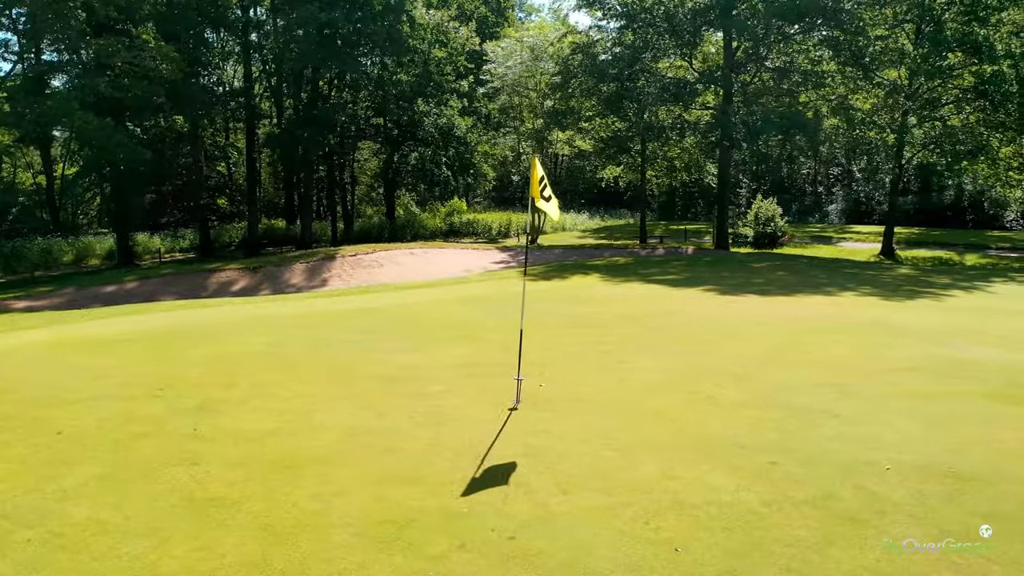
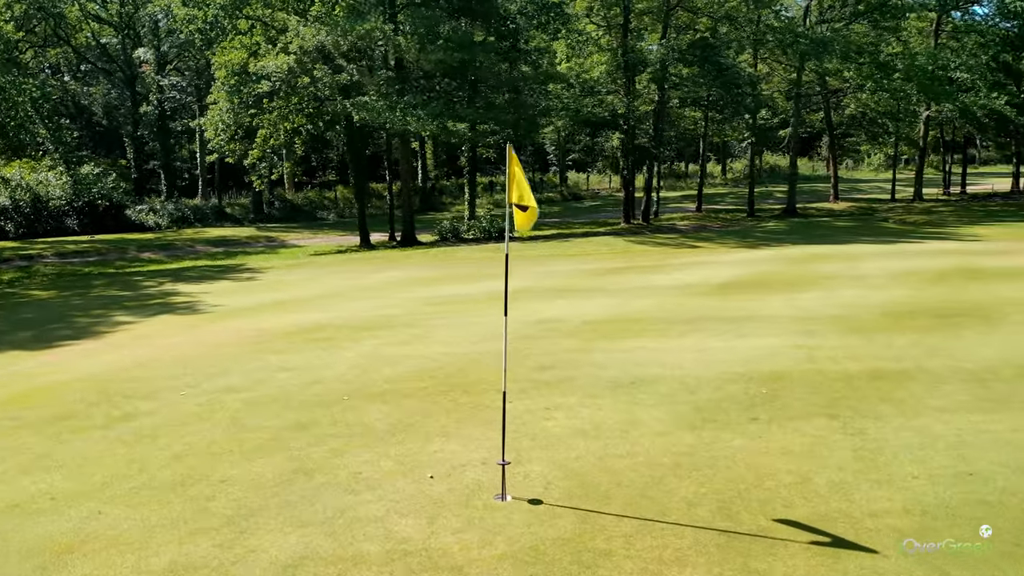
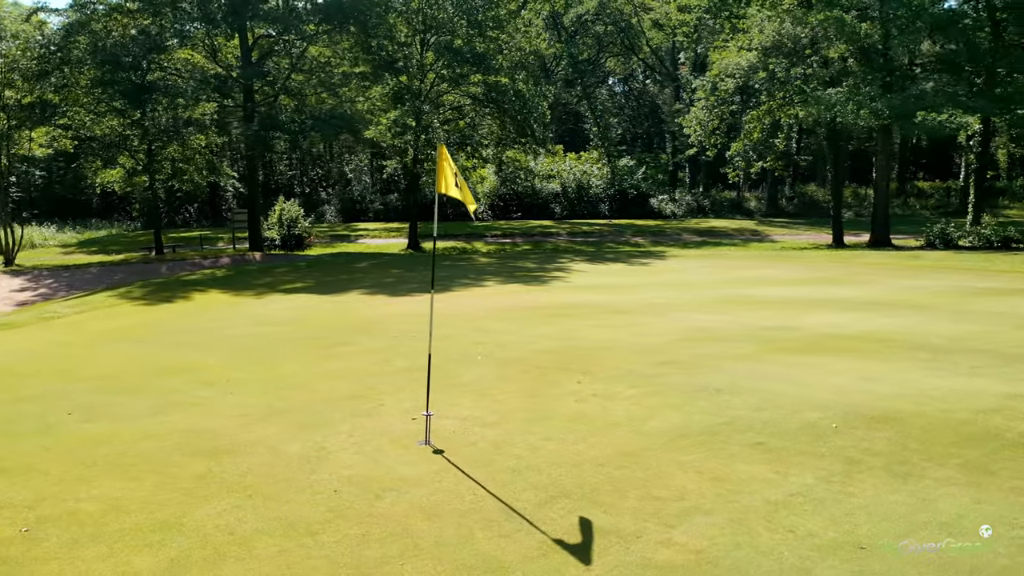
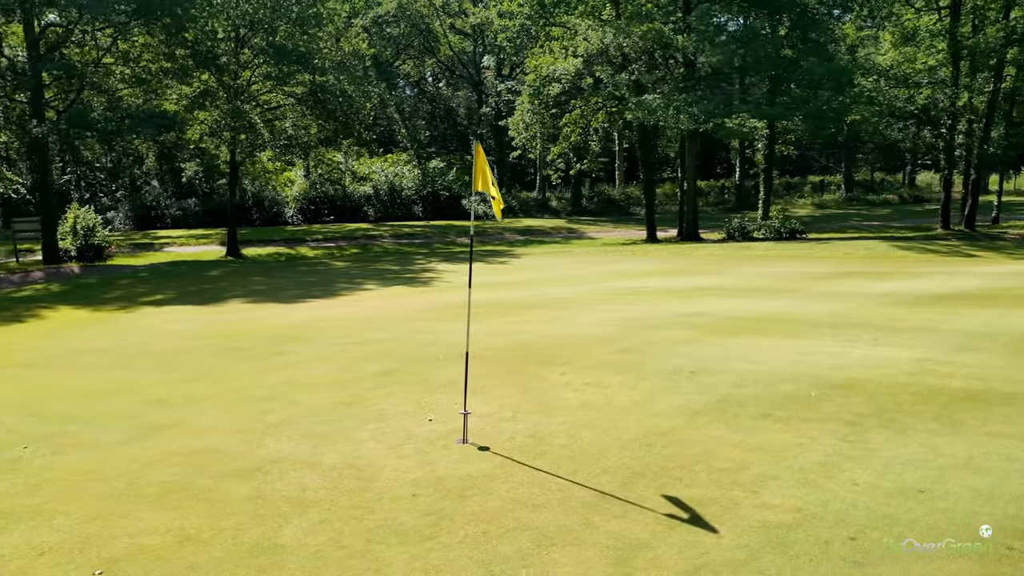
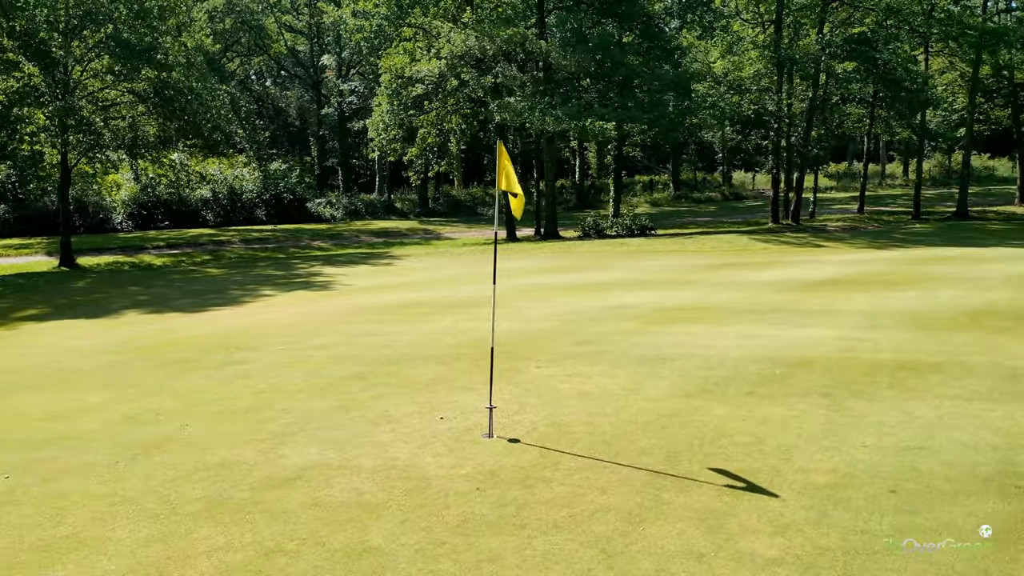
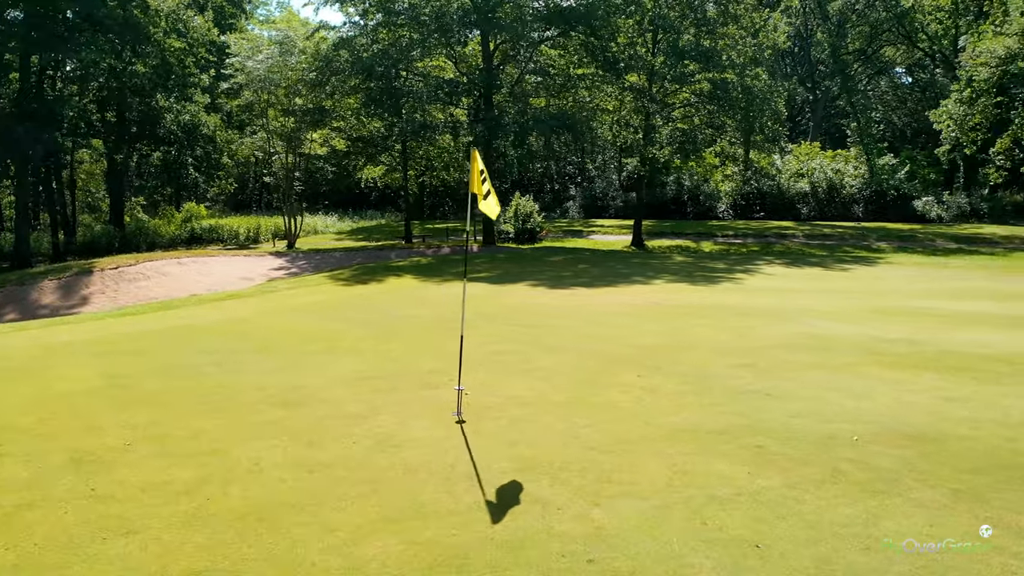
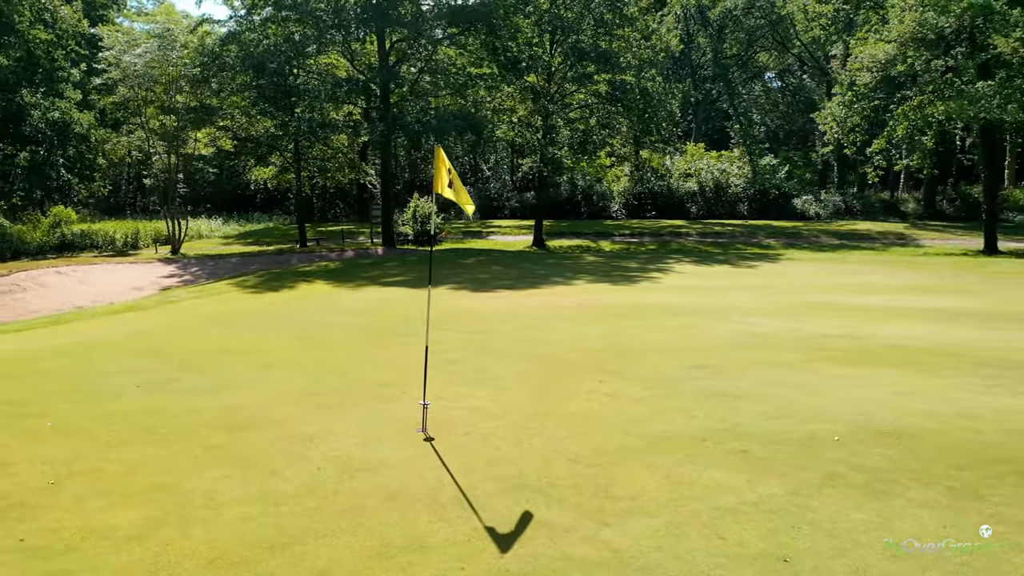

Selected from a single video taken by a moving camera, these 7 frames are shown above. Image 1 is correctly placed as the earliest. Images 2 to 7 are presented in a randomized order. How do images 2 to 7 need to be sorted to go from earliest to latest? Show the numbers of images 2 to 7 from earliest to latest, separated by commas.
6, 7, 3, 4, 5, 2
